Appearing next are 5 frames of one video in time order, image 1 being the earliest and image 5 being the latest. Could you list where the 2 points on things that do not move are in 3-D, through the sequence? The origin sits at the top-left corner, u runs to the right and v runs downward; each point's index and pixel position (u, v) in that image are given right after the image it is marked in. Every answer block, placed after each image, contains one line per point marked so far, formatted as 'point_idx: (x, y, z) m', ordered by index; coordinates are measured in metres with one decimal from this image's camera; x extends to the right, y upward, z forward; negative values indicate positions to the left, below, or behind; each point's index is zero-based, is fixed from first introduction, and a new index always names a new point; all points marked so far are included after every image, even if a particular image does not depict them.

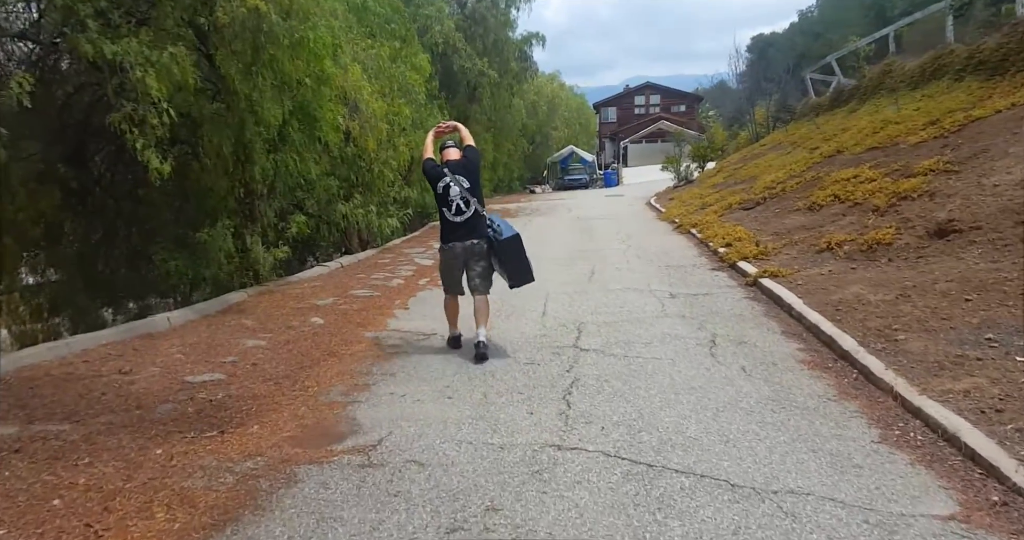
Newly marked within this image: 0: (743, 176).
0: (+5.6, +2.3, +16.0) m
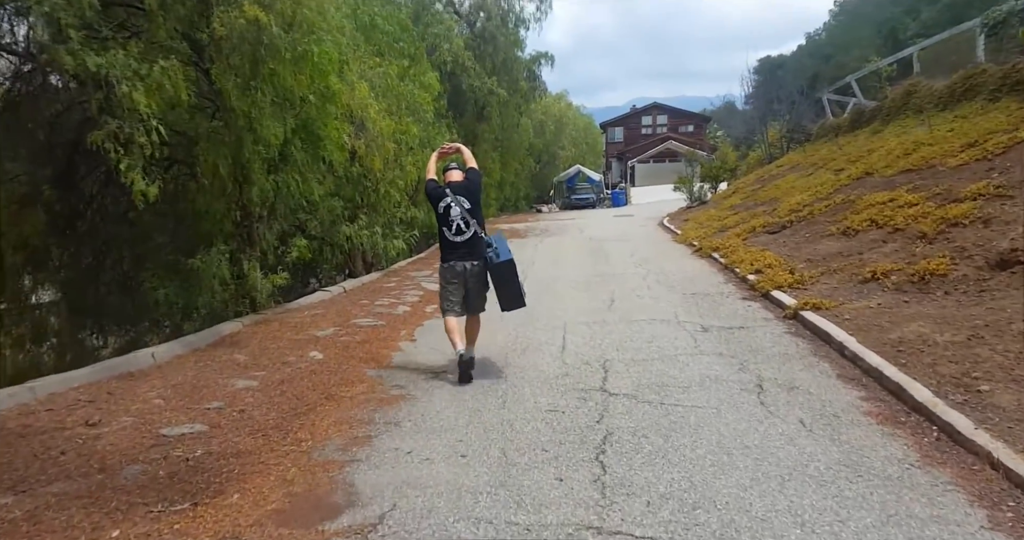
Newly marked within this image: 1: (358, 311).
0: (+5.9, +1.7, +15.4) m
1: (-1.9, -0.5, +8.2) m
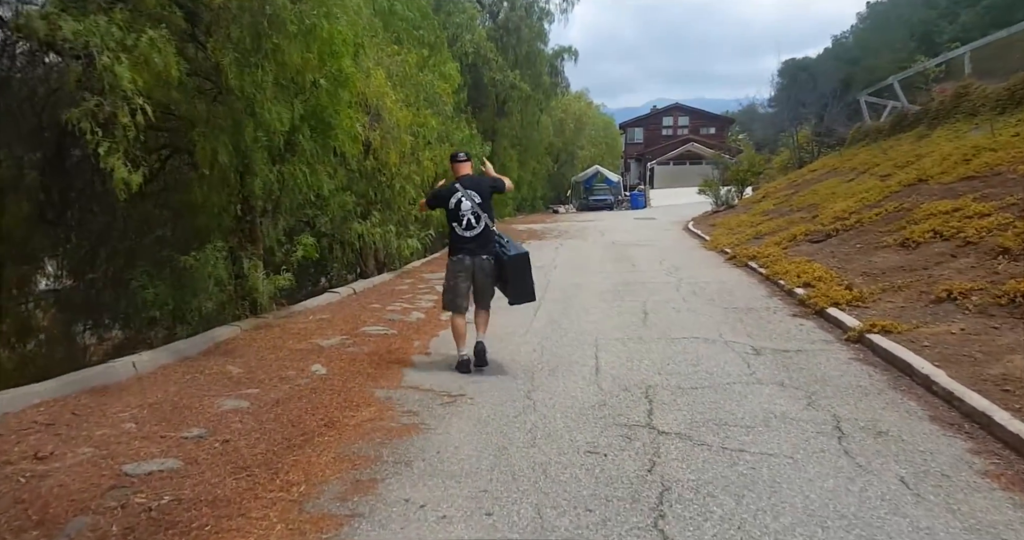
0: (+6.4, +1.5, +14.6) m
1: (-1.6, -0.5, +7.5) m
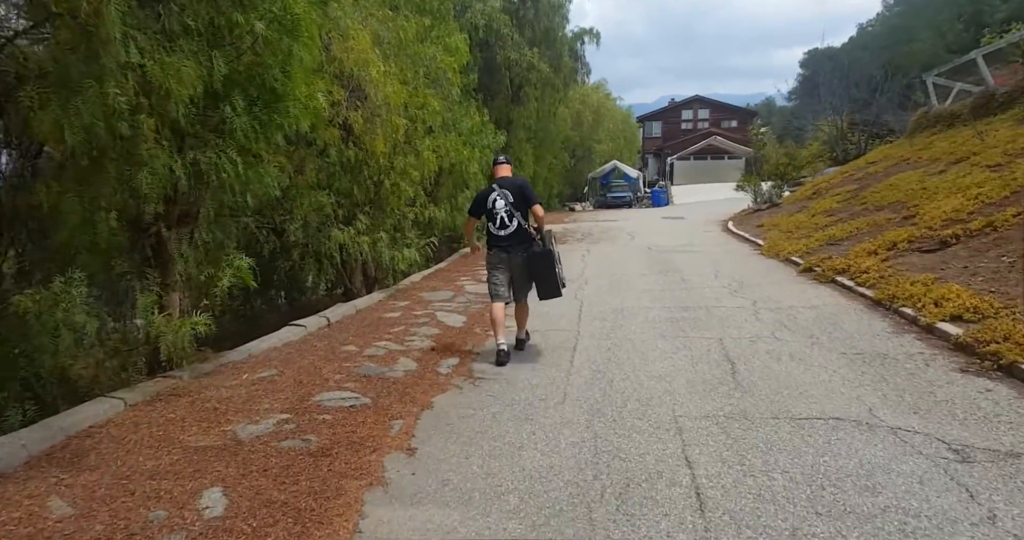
0: (+6.7, +1.3, +12.2) m
1: (-1.4, -0.8, +5.2) m
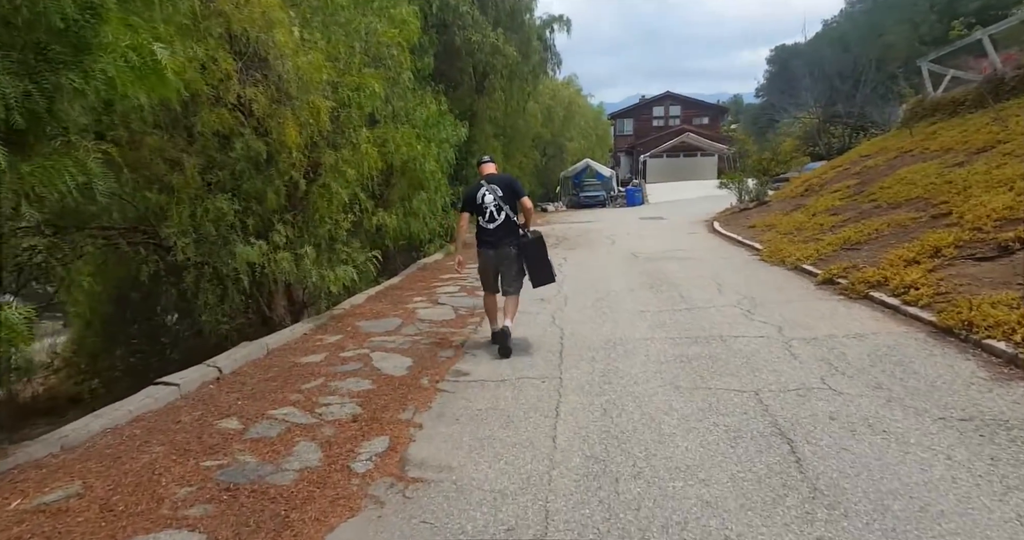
0: (+6.1, +1.2, +10.6) m
1: (-1.7, -1.0, +3.3) m
